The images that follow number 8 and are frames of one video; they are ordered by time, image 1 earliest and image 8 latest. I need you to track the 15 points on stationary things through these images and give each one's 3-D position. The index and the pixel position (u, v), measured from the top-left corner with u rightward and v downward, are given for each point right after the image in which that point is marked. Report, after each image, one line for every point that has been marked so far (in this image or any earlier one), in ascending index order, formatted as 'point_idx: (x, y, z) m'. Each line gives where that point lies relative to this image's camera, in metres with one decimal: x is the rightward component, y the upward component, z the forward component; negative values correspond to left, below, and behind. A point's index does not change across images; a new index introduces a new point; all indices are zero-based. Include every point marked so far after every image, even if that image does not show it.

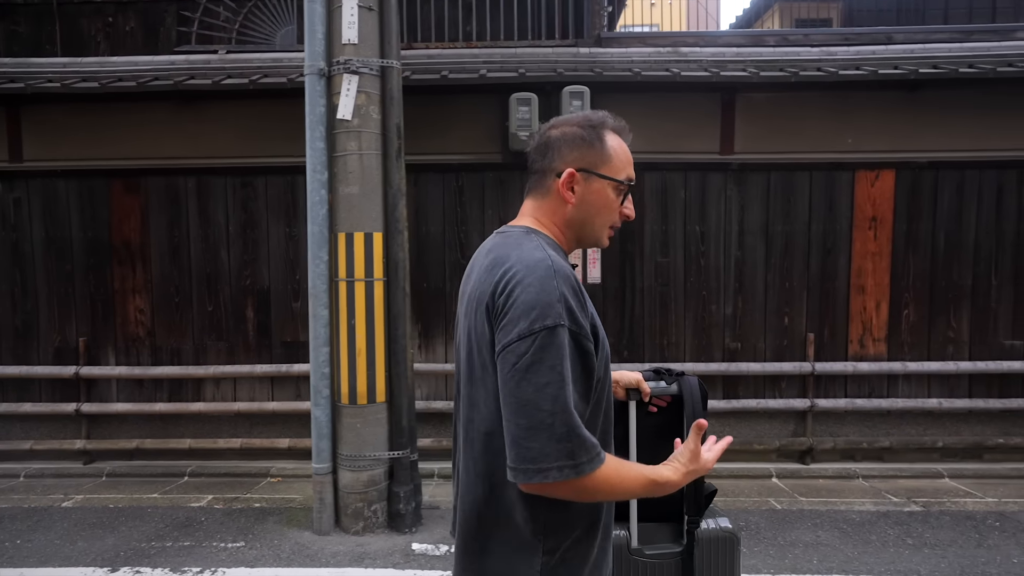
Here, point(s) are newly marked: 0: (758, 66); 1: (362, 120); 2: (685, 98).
0: (+2.2, +2.0, +4.6) m
1: (-1.0, +1.2, +3.5) m
2: (+1.6, +1.8, +4.8) m
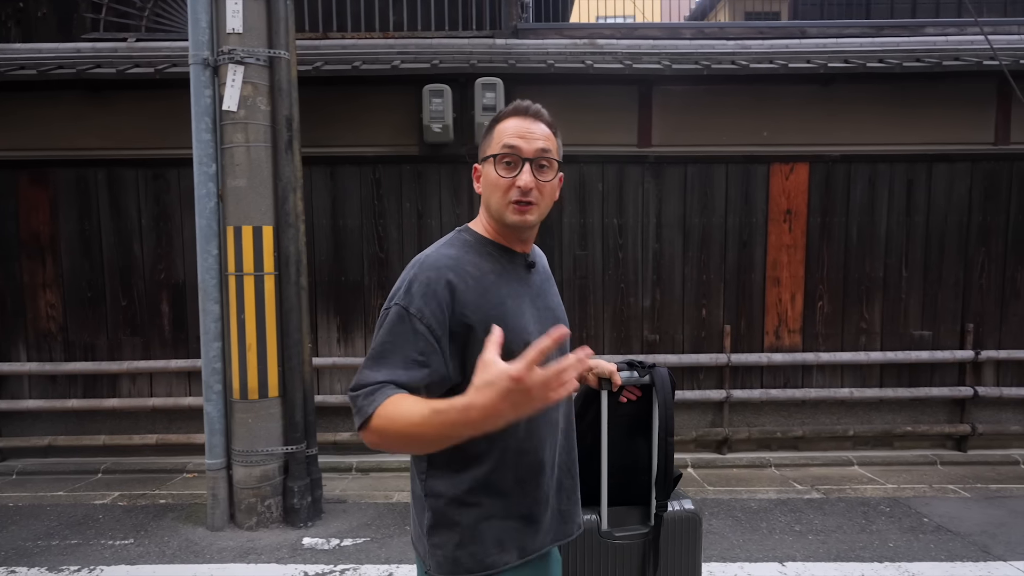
0: (+1.4, +2.1, +4.6) m
1: (-1.8, +1.2, +3.4) m
2: (+0.8, +1.9, +4.8) m
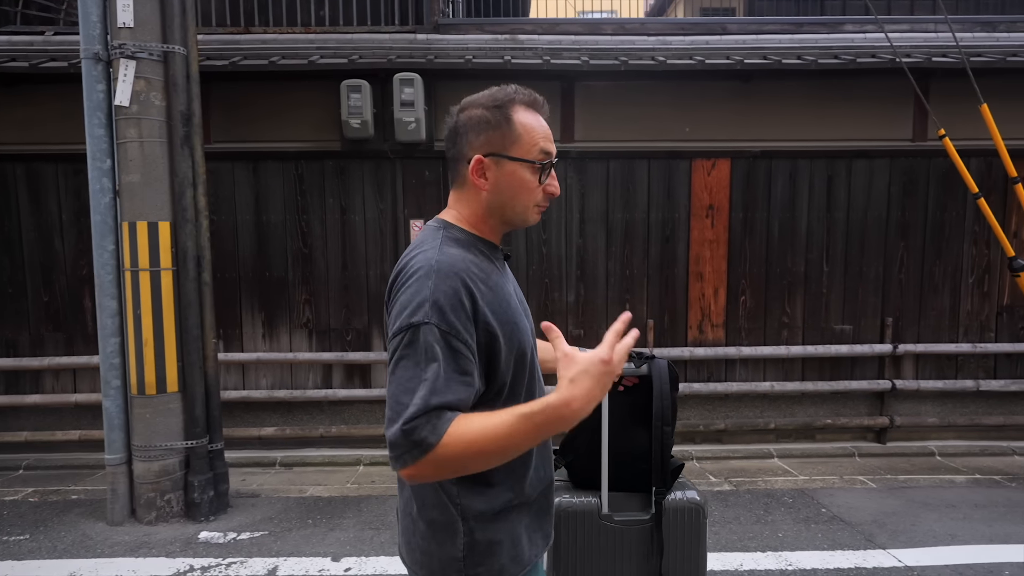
0: (+0.7, +2.1, +4.6) m
1: (-2.5, +1.2, +3.4) m
2: (+0.1, +1.9, +4.8) m
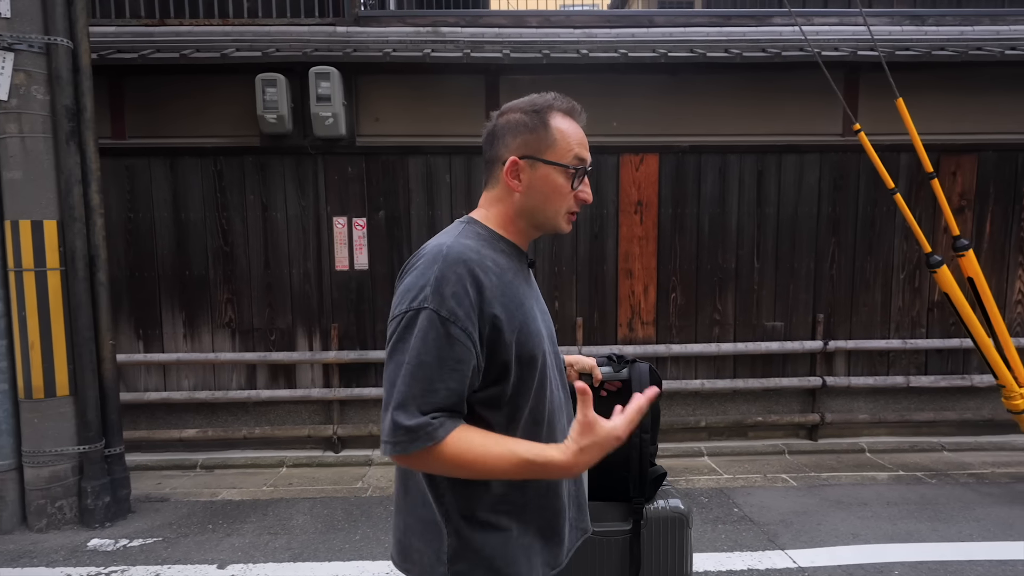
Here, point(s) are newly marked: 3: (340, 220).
0: (0.0, +2.2, +4.5) m
1: (-3.2, +1.2, +3.3) m
2: (-0.6, +1.9, +4.7) m
3: (-1.6, +0.6, +4.8) m
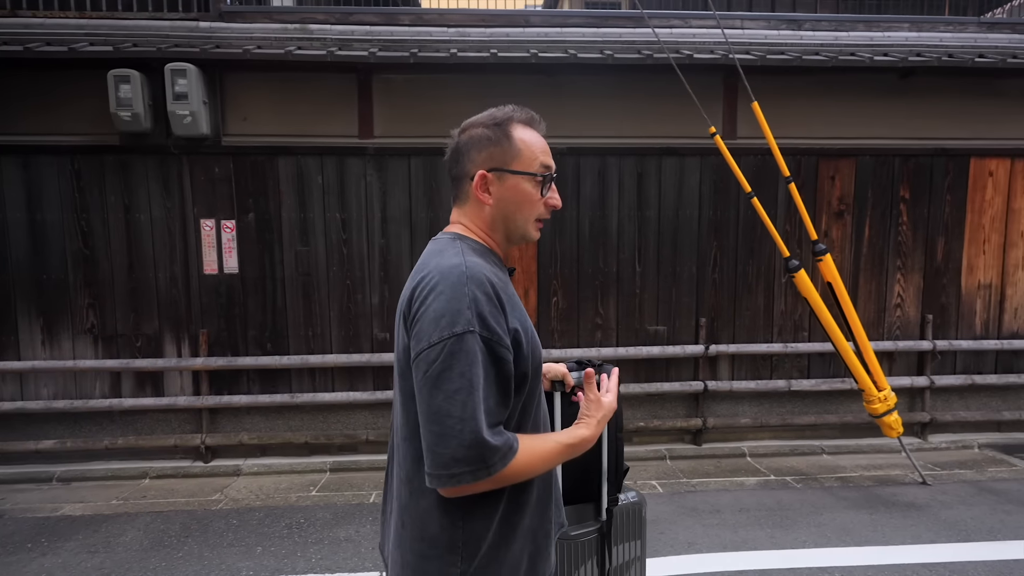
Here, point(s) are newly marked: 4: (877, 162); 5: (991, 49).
0: (-1.1, +2.1, +4.4) m
1: (-4.3, +1.2, +3.1) m
2: (-1.7, +1.9, +4.6) m
3: (-2.8, +0.6, +4.6) m
4: (+3.6, +1.2, +4.9) m
5: (+4.5, +2.3, +4.8) m
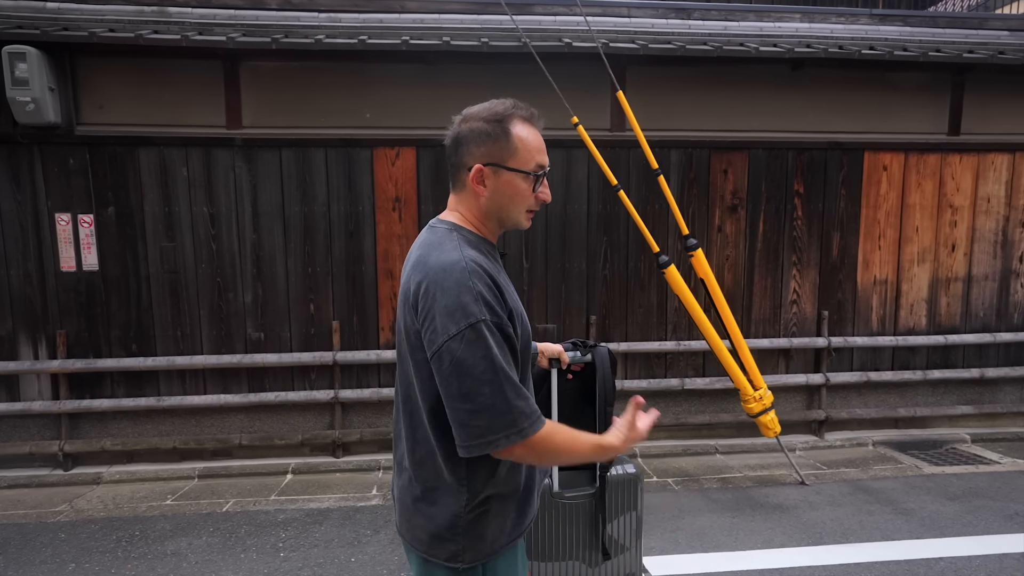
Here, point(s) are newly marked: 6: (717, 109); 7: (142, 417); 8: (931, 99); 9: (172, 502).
0: (-2.2, +2.1, +4.2) m
1: (-5.3, +1.2, +2.8) m
2: (-2.8, +1.9, +4.3) m
3: (-3.8, +0.6, +4.3) m
4: (+2.5, +1.3, +4.8) m
5: (+3.4, +2.3, +4.7) m
6: (+1.9, +1.7, +4.8) m
7: (-3.3, -1.2, +4.6) m
8: (+4.1, +1.9, +5.0) m
9: (-2.7, -1.7, +4.0) m
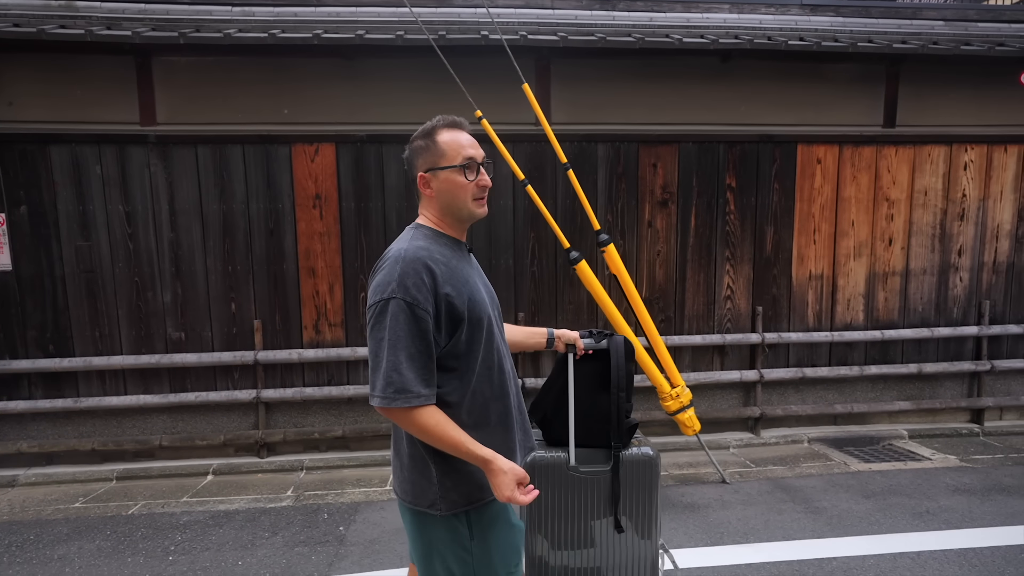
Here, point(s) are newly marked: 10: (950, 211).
0: (-2.9, +2.1, +4.1) m
1: (-6.0, +1.2, +2.7) m
2: (-3.5, +1.9, +4.3) m
3: (-4.5, +0.6, +4.3) m
4: (+1.8, +1.3, +4.8) m
5: (+2.7, +2.3, +4.6) m
6: (+1.2, +1.7, +4.7) m
7: (-4.0, -1.2, +4.5) m
8: (+3.4, +1.9, +4.9) m
9: (-3.4, -1.7, +3.9) m
10: (+4.4, +0.8, +5.1) m
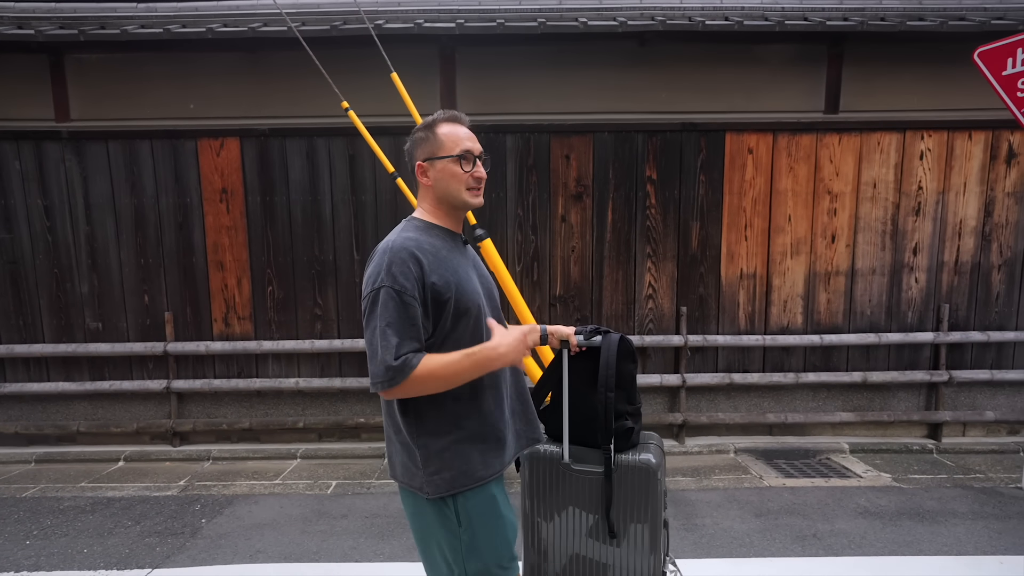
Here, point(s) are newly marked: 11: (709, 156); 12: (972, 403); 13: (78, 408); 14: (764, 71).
0: (-3.8, +2.2, +4.2) m
1: (-7.0, +1.2, +3.1) m
2: (-4.4, +2.0, +4.4) m
3: (-5.4, +0.7, +4.5) m
4: (+0.9, +1.3, +4.5) m
5: (+1.9, +2.3, +4.3) m
6: (+0.4, +1.7, +4.5) m
7: (-4.9, -1.1, +4.8) m
8: (+2.6, +1.9, +4.5) m
9: (-4.3, -1.6, +4.1) m
10: (+3.5, +0.8, +4.6) m
11: (+1.8, +1.2, +4.5) m
12: (+4.4, -1.1, +4.8) m
13: (-4.1, -1.1, +4.8) m
14: (+2.2, +1.9, +4.5) m
